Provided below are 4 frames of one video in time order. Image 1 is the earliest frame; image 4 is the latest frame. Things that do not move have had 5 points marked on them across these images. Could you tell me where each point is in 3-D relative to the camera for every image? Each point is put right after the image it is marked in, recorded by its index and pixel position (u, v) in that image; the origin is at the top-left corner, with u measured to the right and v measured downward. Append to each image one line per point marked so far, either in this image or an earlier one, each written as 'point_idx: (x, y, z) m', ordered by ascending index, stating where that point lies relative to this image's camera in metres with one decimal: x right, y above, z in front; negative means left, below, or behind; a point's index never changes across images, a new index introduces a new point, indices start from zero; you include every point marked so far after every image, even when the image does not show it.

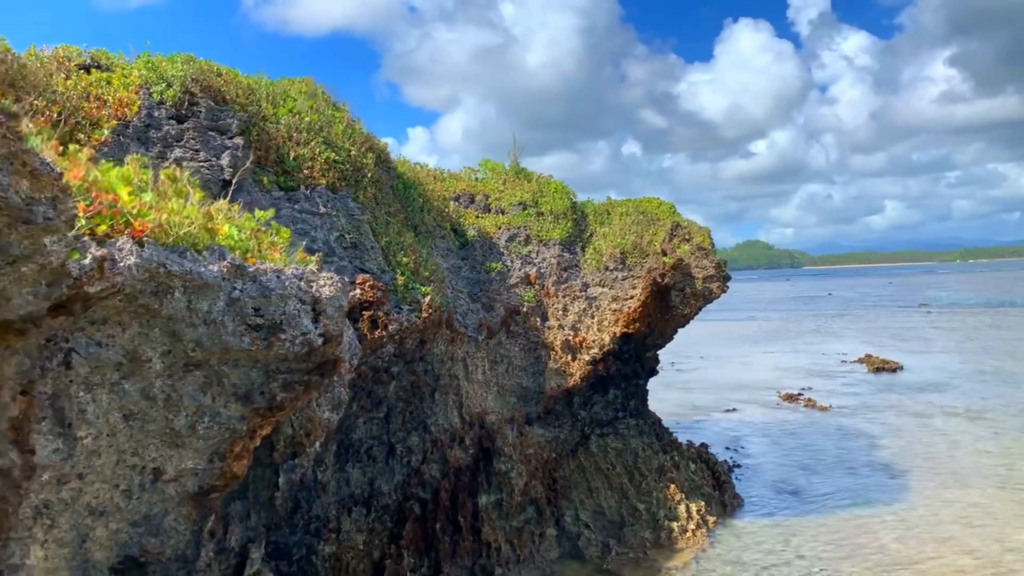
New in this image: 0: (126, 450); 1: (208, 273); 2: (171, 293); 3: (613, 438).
0: (-2.9, -1.2, +5.7) m
1: (-2.2, +0.1, +5.6) m
2: (-2.4, 0.0, +5.5) m
3: (+2.0, -2.9, +15.0) m
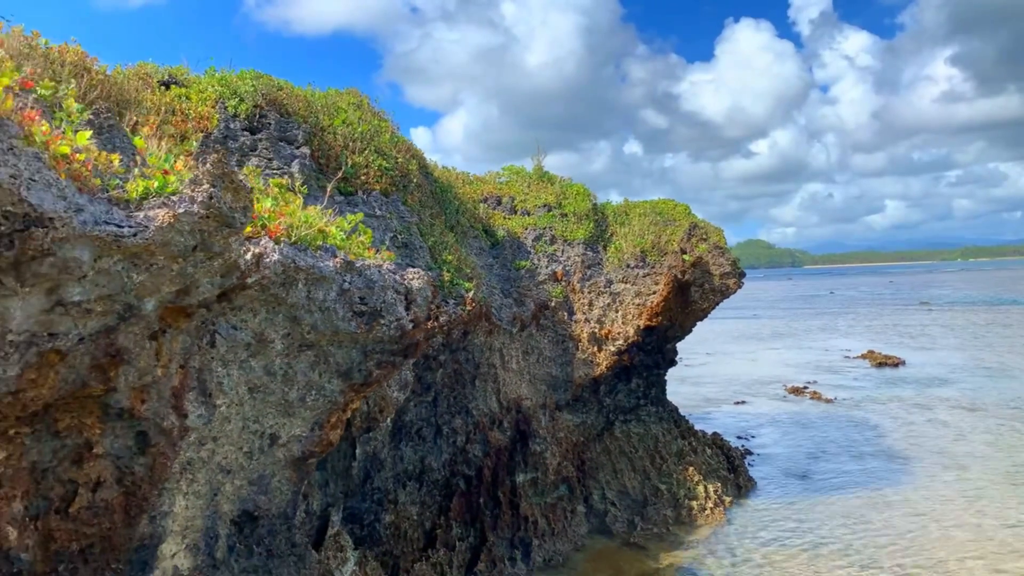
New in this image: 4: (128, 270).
0: (-2.3, -1.1, +6.8) m
1: (-1.6, +0.2, +6.7) m
2: (-1.8, 0.0, +6.5) m
3: (+2.6, -2.9, +16.0) m
4: (-2.3, +0.1, +4.6) m
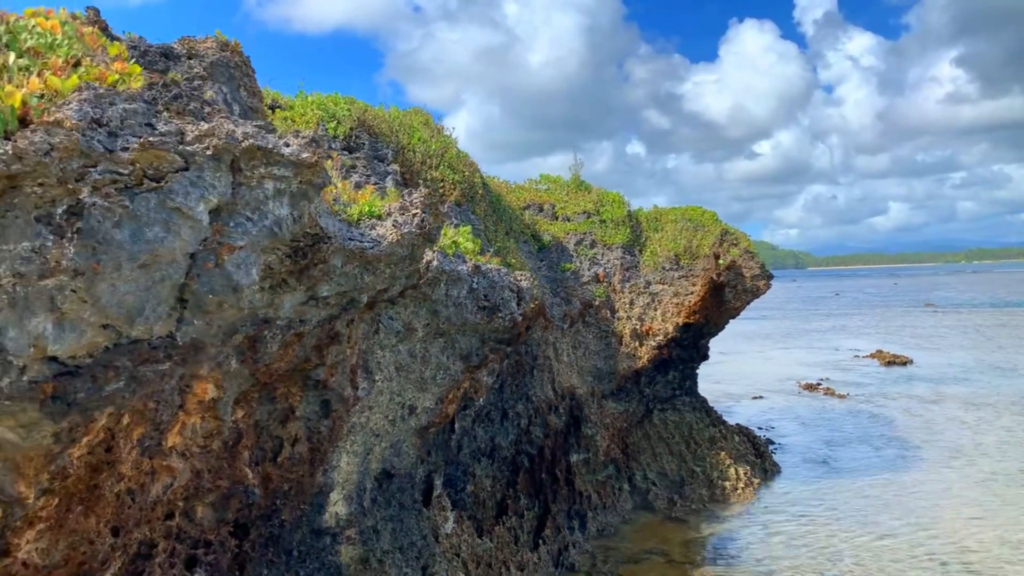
0: (-1.3, -1.1, +8.4) m
1: (-0.6, +0.2, +8.3) m
2: (-0.8, 0.0, +8.1) m
3: (+3.7, -2.9, +17.6) m
4: (-1.2, +0.1, +6.2) m
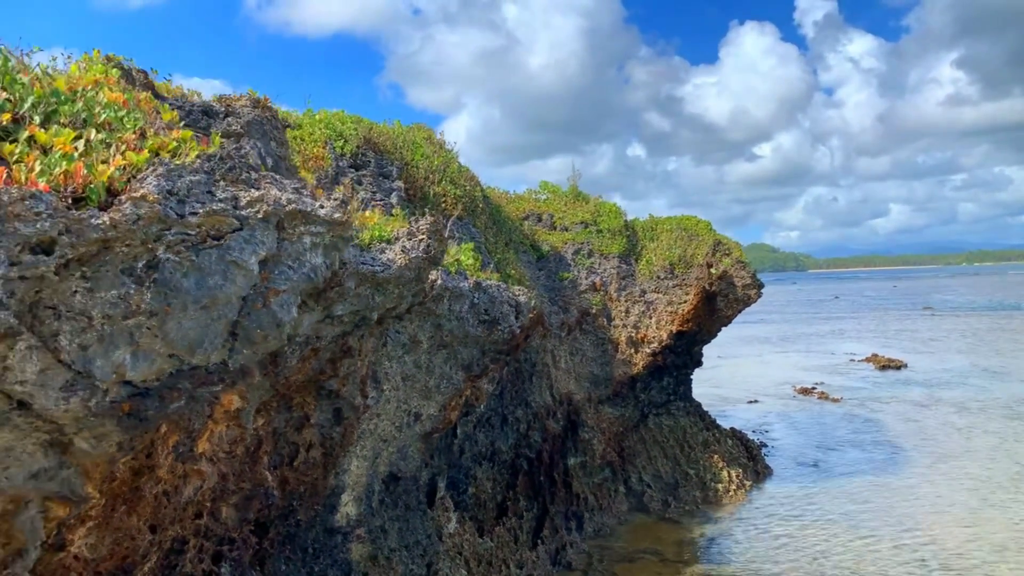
0: (-1.3, -1.3, +8.9) m
1: (-0.6, 0.0, +8.9) m
2: (-0.8, -0.1, +8.7) m
3: (+3.7, -3.1, +18.2) m
4: (-1.2, 0.0, +6.8) m
